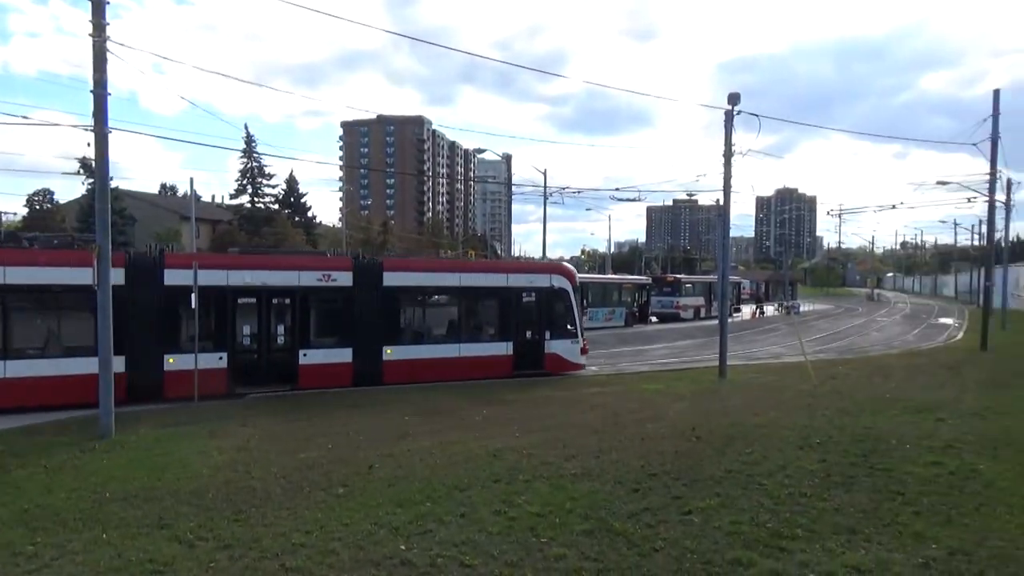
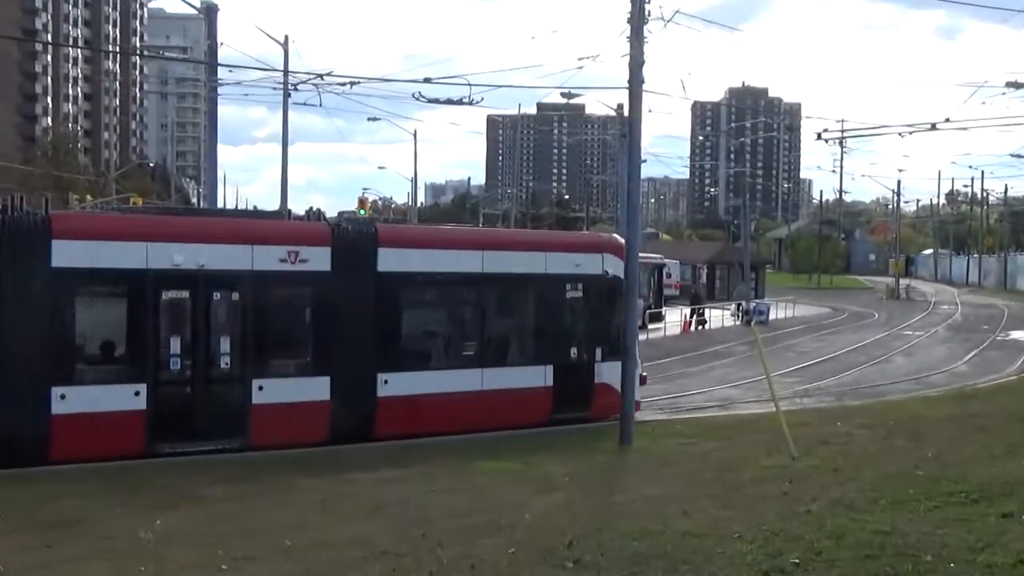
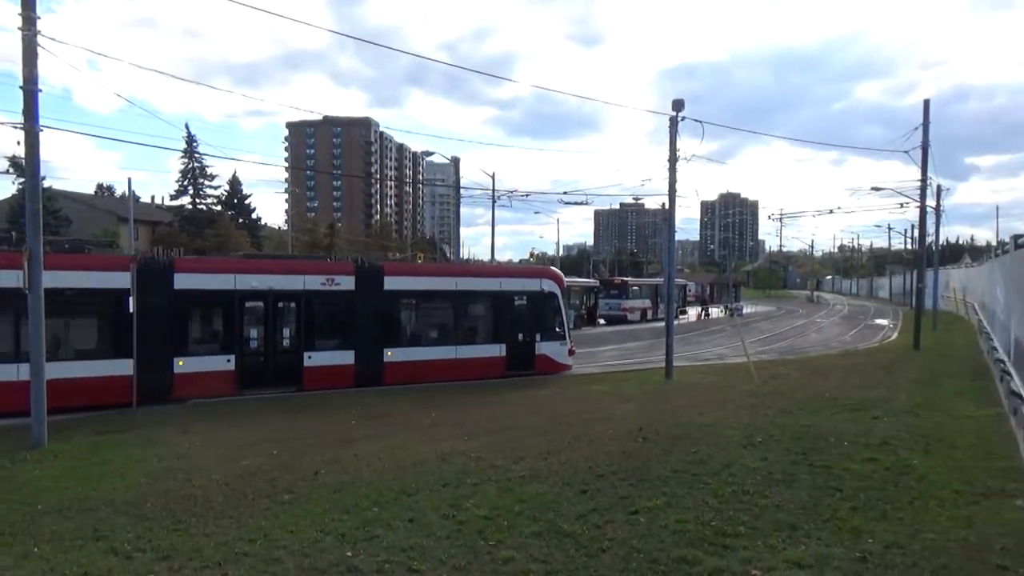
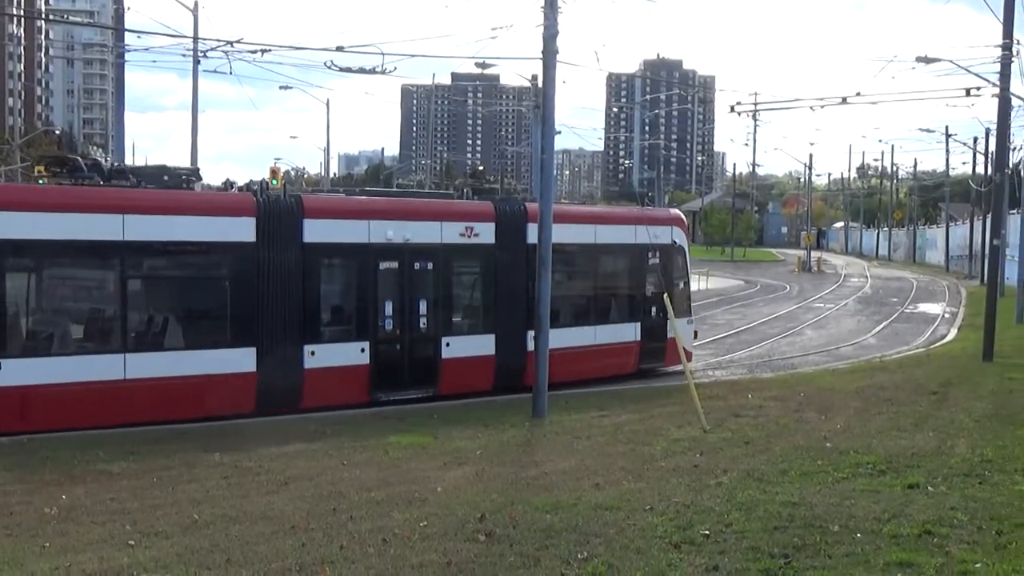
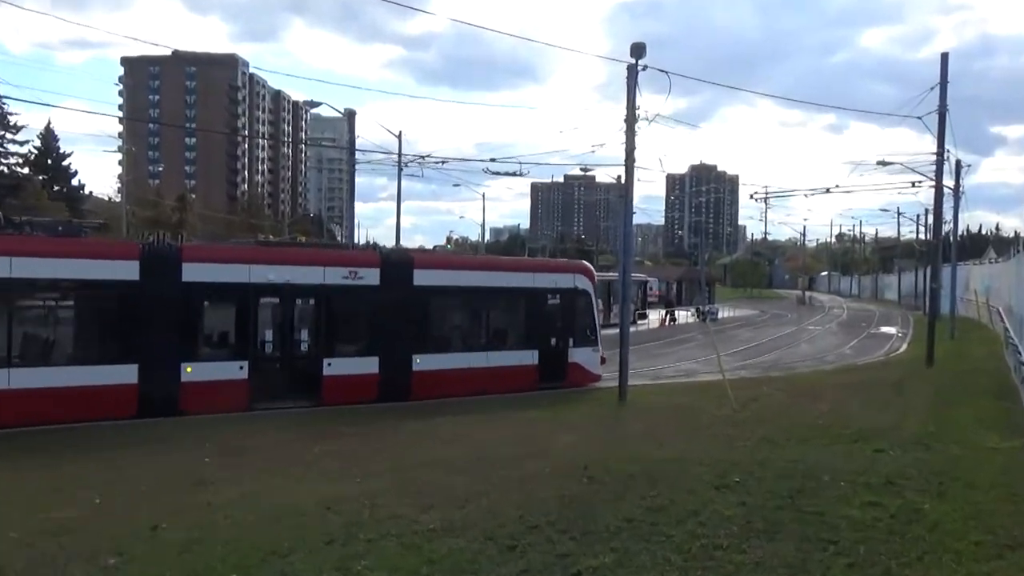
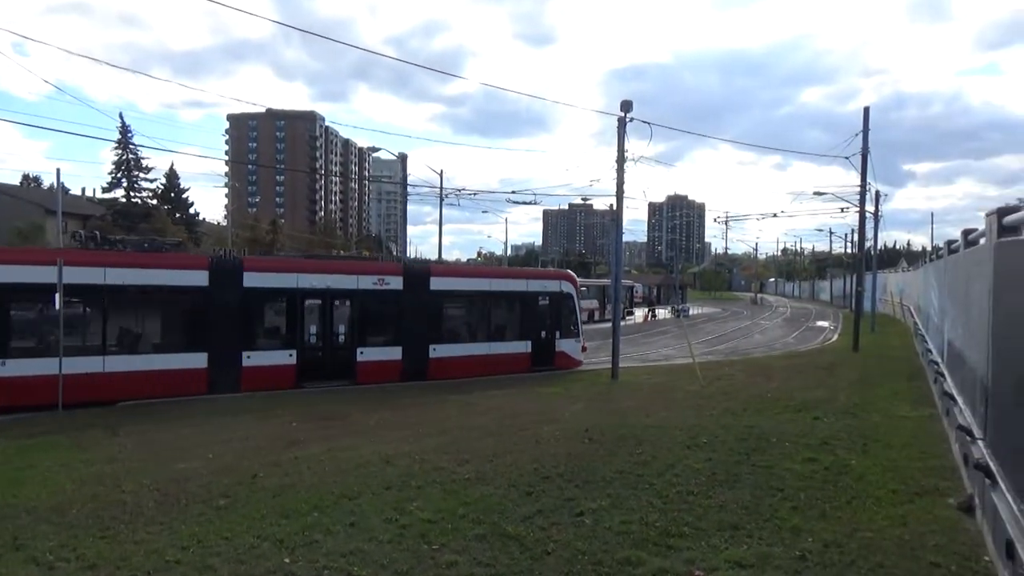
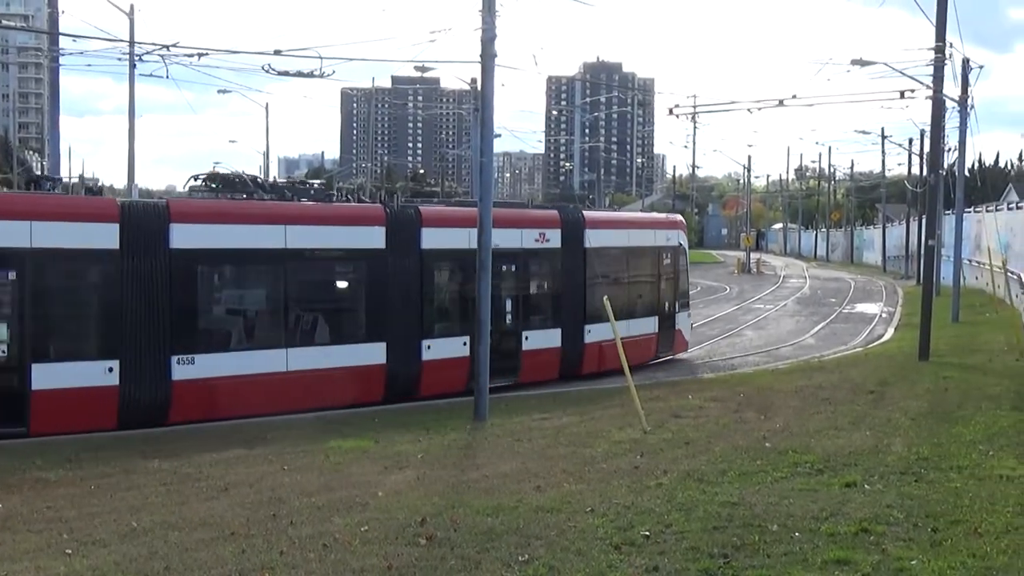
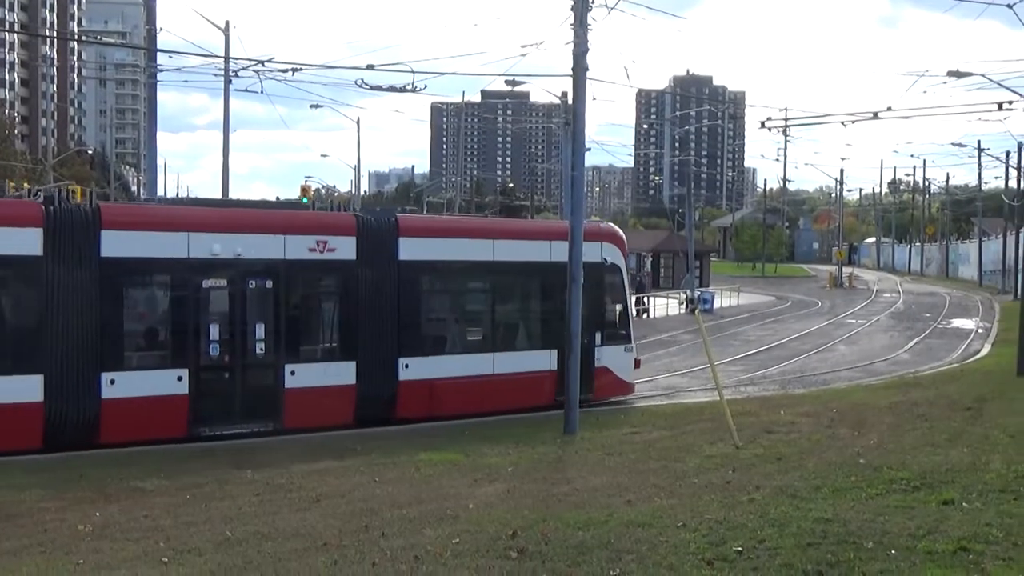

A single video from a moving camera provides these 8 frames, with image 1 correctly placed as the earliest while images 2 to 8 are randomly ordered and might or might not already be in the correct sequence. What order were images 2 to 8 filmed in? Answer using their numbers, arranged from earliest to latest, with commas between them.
3, 6, 5, 2, 8, 4, 7
